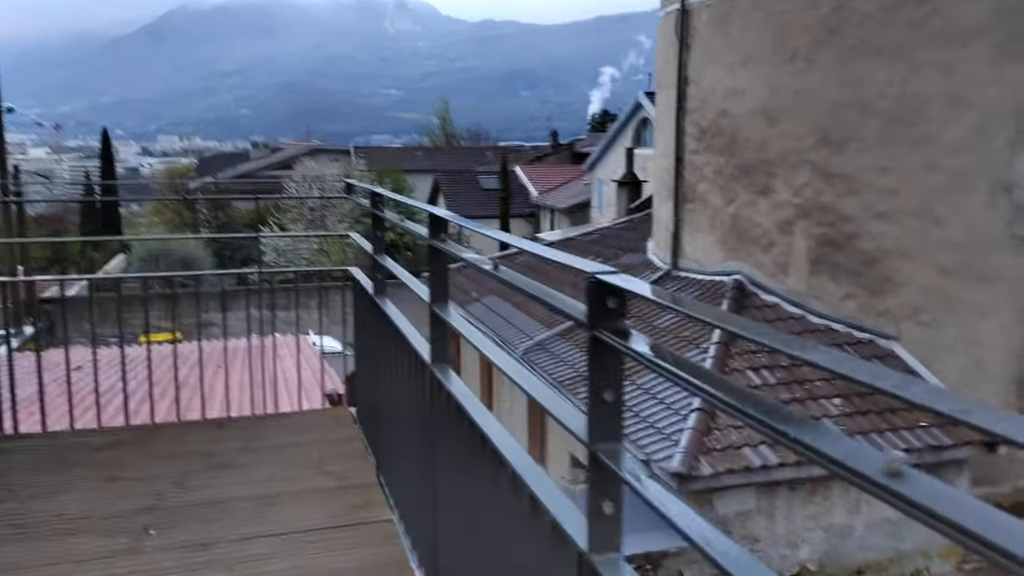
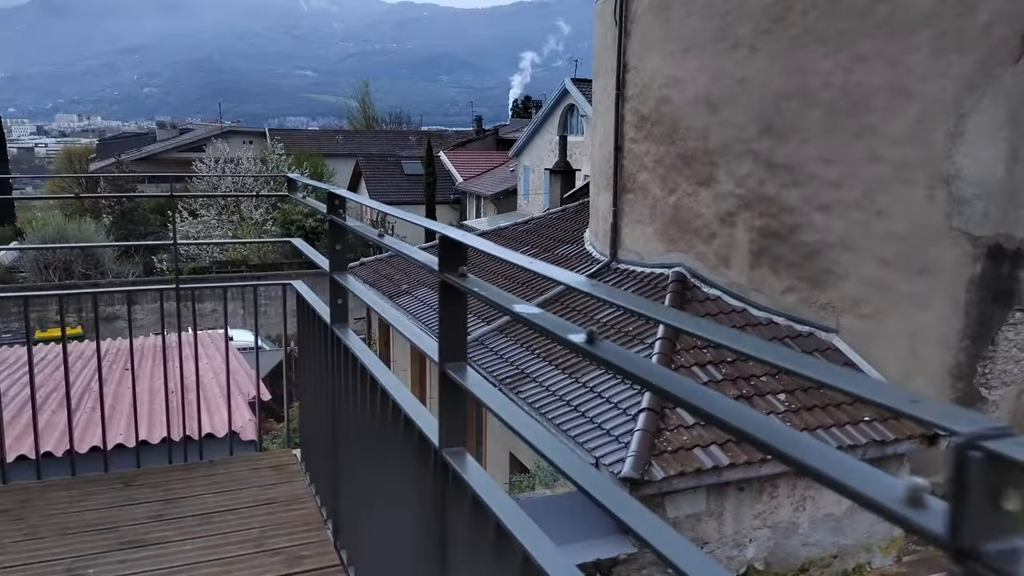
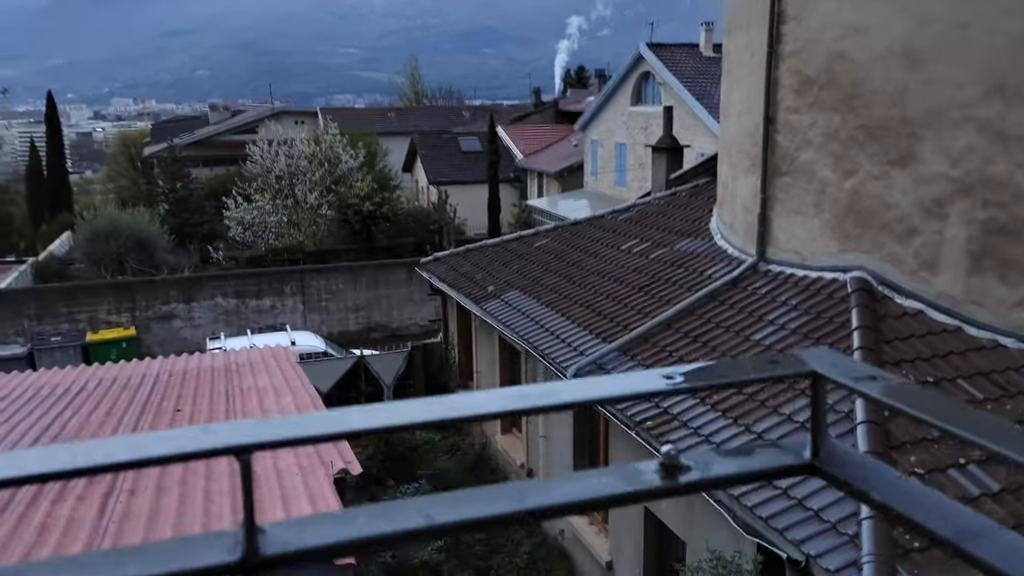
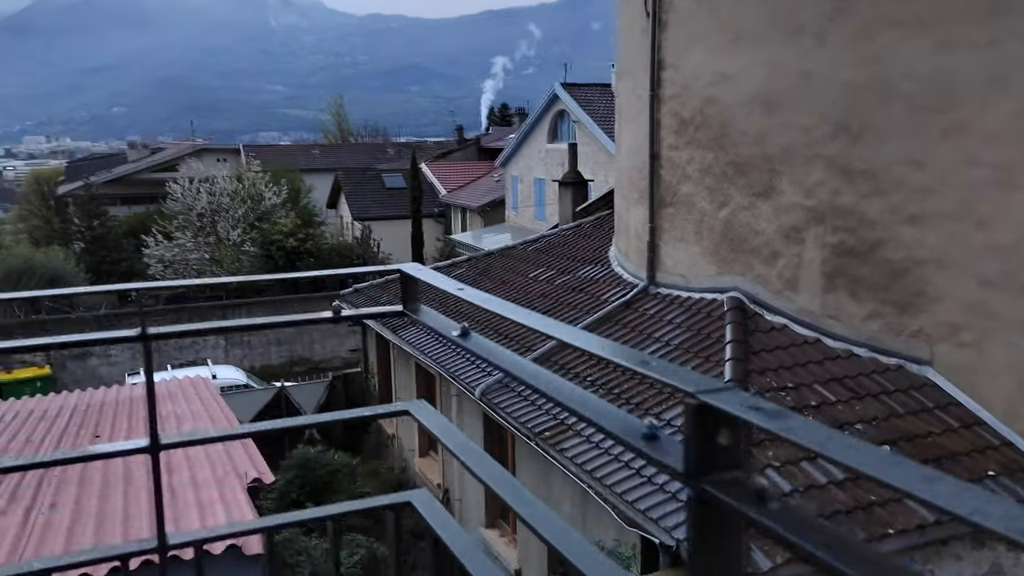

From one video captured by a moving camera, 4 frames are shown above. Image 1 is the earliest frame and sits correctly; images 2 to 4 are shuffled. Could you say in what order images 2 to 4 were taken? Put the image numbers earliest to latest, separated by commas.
2, 4, 3
